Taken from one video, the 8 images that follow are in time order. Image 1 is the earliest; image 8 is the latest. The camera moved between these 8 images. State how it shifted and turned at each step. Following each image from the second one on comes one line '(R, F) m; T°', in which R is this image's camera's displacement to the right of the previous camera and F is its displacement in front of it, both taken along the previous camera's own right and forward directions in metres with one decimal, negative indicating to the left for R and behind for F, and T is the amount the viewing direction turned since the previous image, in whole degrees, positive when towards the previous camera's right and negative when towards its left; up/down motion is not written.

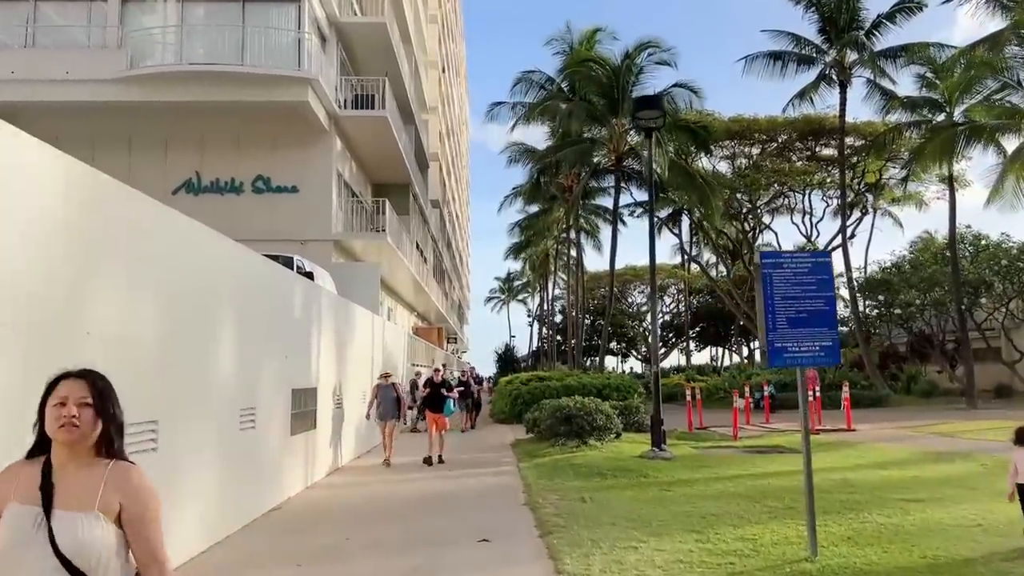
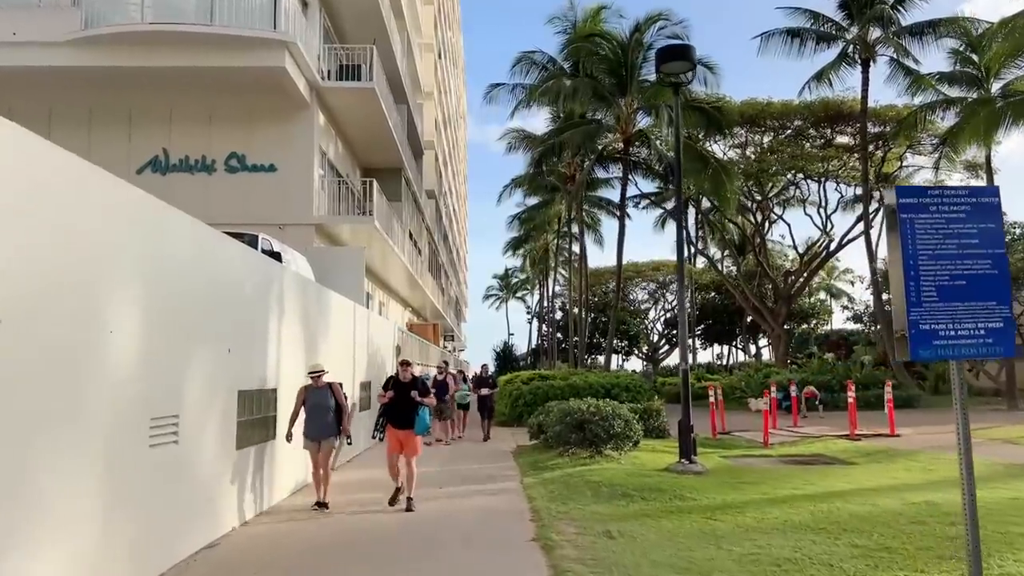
(-0.1, +2.1) m; 0°
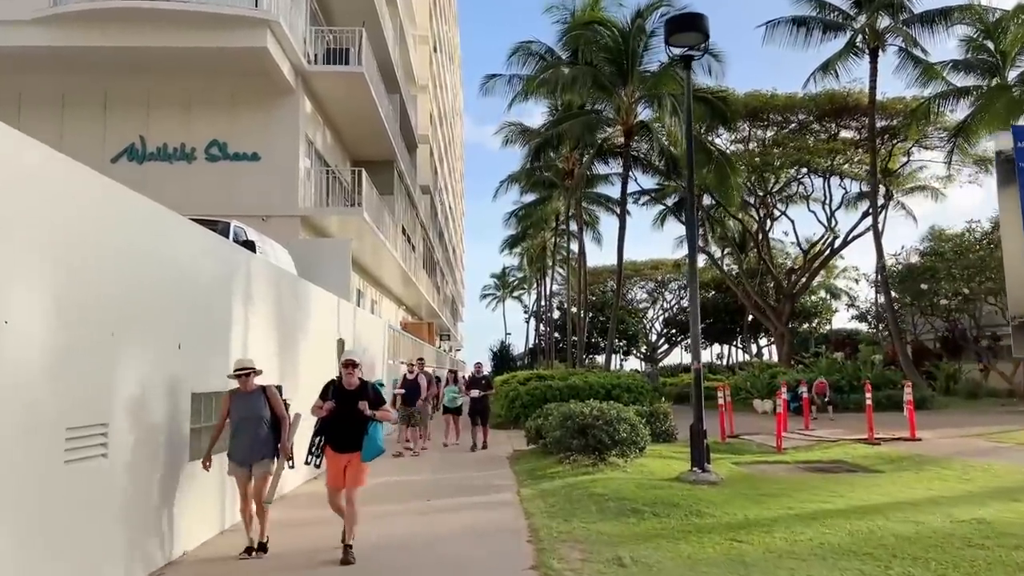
(0.0, +1.0) m; 0°
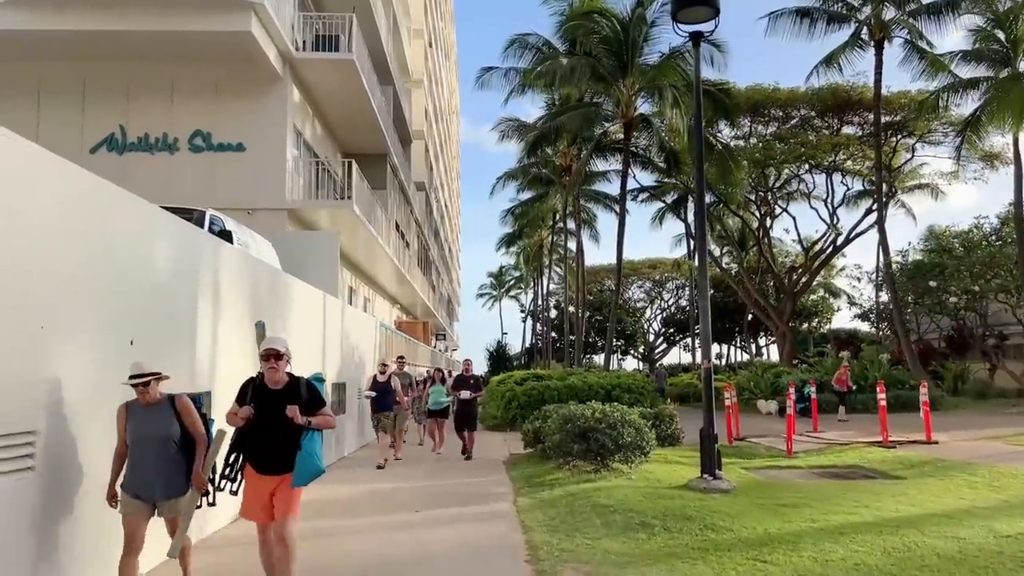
(0.0, +0.8) m; 0°
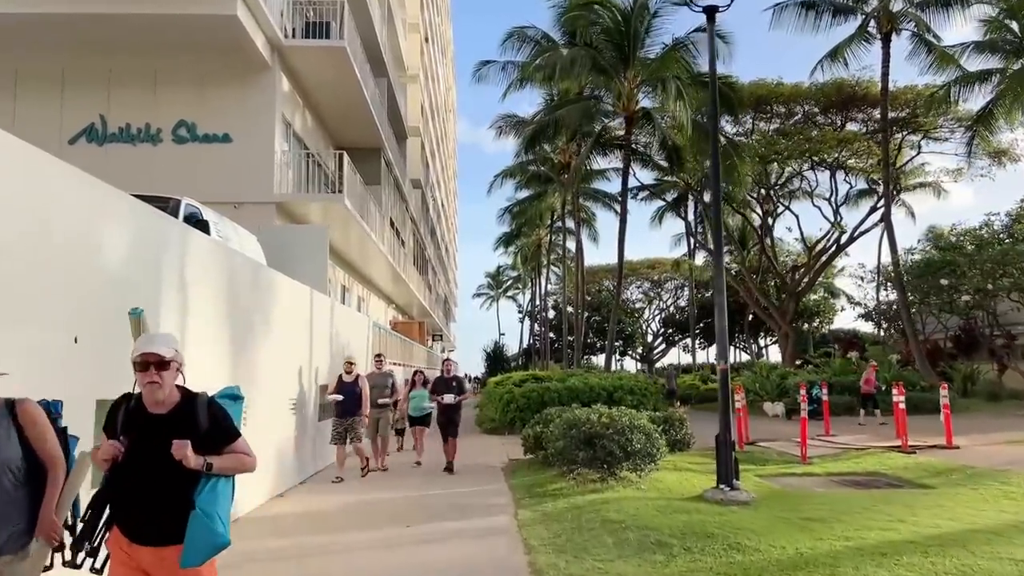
(0.0, +0.8) m; 0°
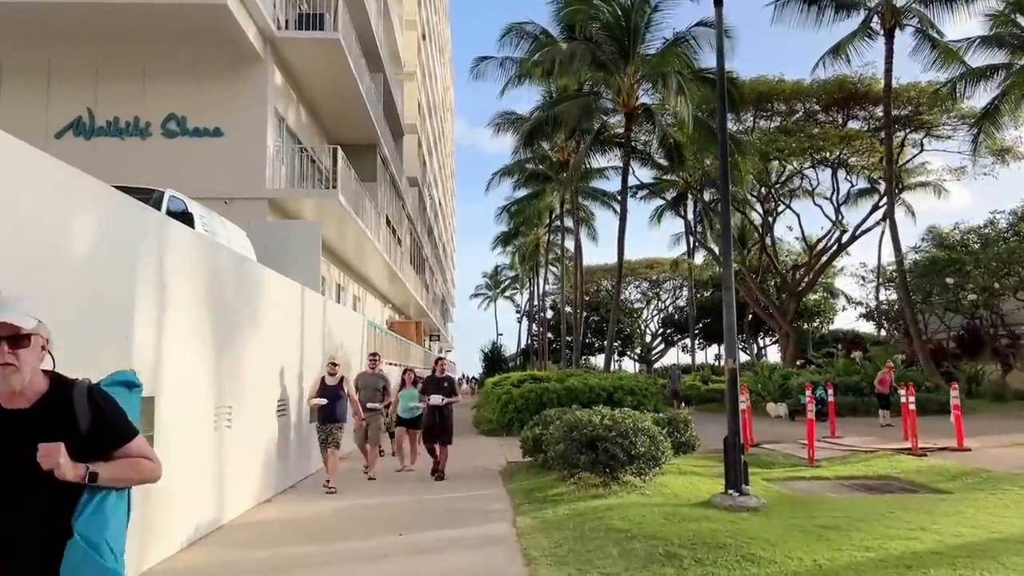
(0.0, +0.4) m; 0°
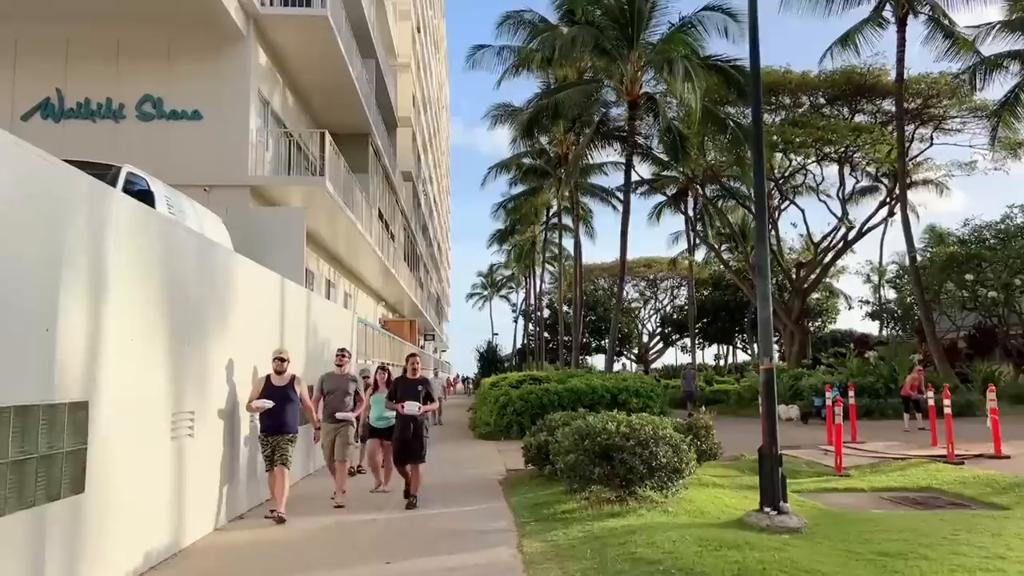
(-0.1, +1.1) m; 0°
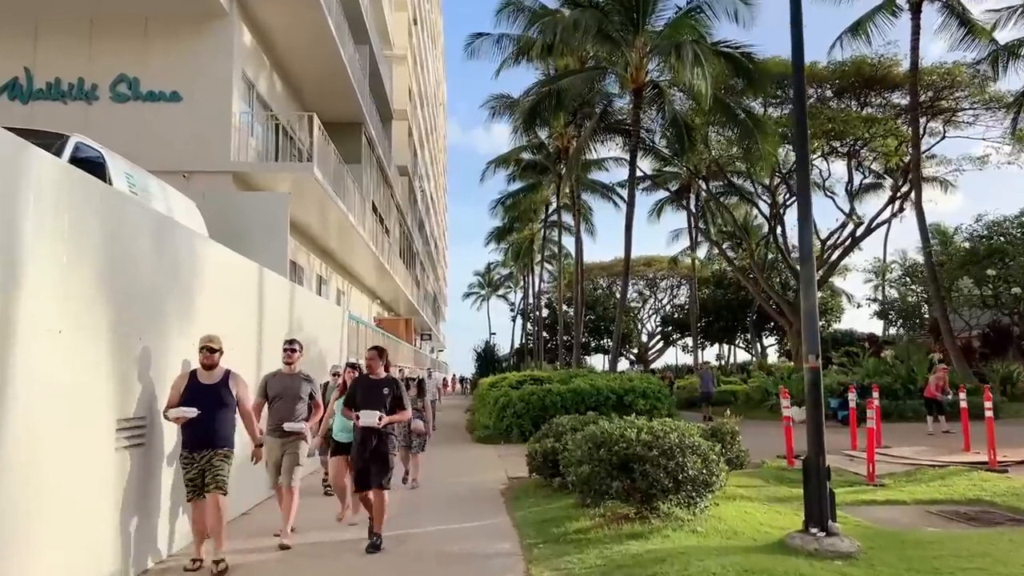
(-0.1, +1.0) m; 0°
